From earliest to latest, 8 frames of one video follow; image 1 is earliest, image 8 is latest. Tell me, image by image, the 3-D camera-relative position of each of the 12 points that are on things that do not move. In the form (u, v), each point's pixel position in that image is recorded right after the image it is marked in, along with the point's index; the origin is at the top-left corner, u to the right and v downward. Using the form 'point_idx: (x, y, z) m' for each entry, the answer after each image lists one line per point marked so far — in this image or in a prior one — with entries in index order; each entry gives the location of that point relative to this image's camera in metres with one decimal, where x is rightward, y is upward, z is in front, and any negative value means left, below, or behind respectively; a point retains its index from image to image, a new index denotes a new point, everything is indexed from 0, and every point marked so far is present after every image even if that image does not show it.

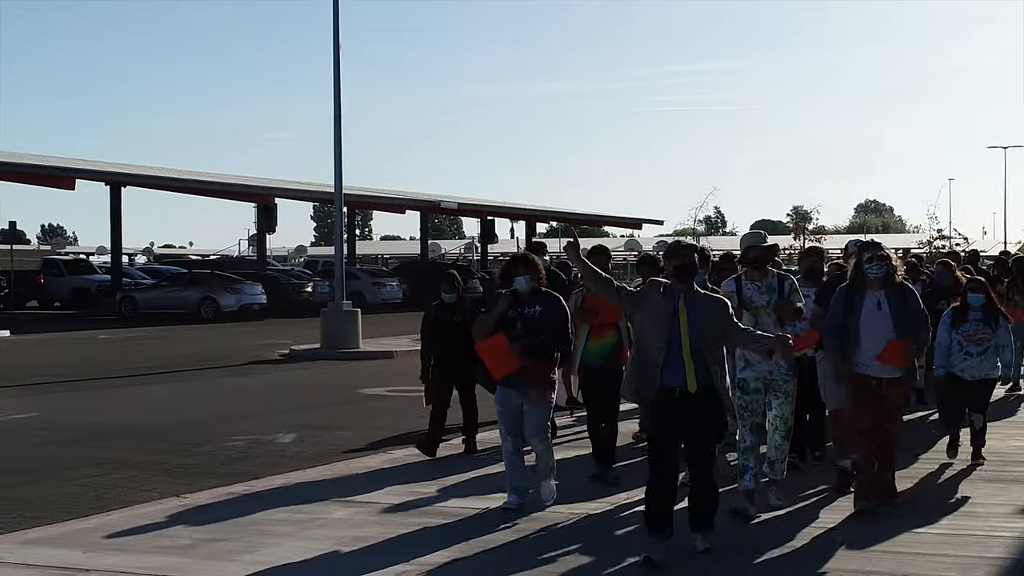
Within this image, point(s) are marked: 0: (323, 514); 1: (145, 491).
0: (-1.3, -1.5, +8.1) m
1: (-2.8, -1.6, +9.2) m
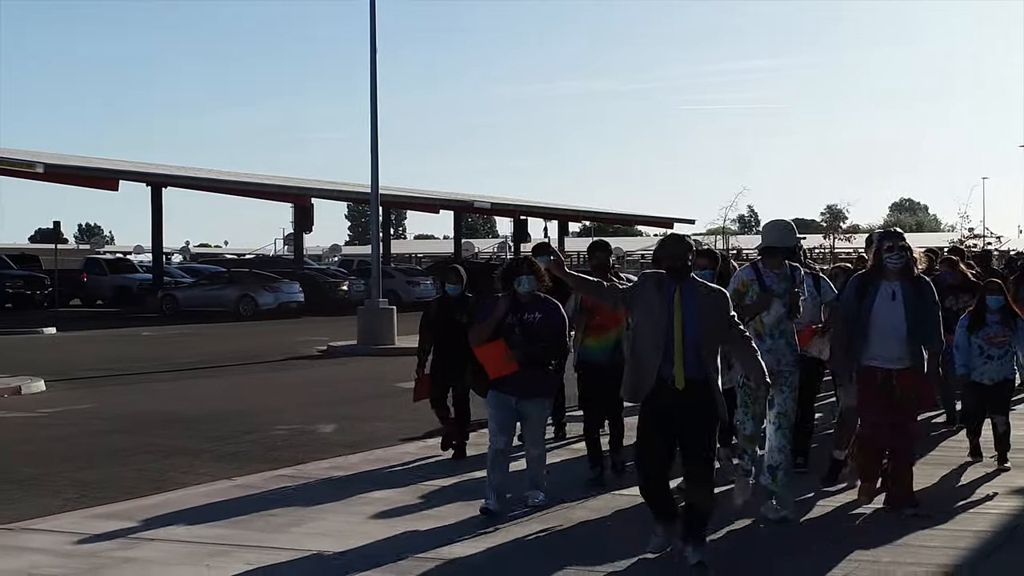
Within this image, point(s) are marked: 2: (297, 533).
0: (-1.1, -1.5, +8.7) m
1: (-2.6, -1.5, +9.8) m
2: (-1.3, -1.5, +7.4) m
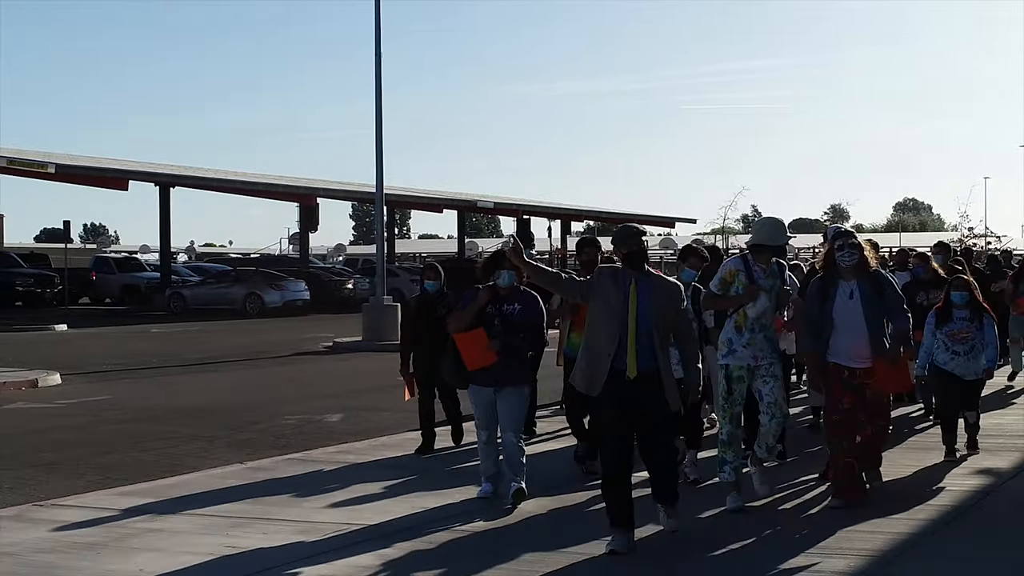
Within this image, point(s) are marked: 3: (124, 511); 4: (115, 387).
0: (-1.1, -1.5, +9.2) m
1: (-2.6, -1.5, +10.4) m
2: (-1.4, -1.5, +7.9) m
3: (-2.5, -1.4, +7.7) m
4: (-5.3, -1.3, +15.9) m
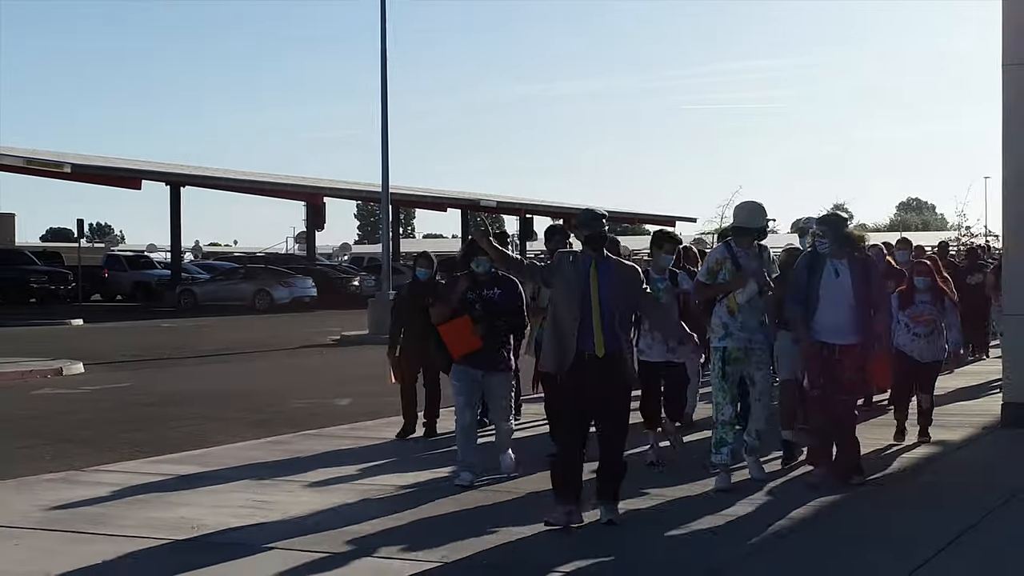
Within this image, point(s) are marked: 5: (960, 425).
0: (-1.1, -1.4, +10.1) m
1: (-2.6, -1.4, +11.2) m
2: (-1.4, -1.4, +8.8) m
3: (-2.5, -1.3, +8.6) m
4: (-5.3, -1.2, +16.8) m
5: (+3.9, -1.2, +10.4) m
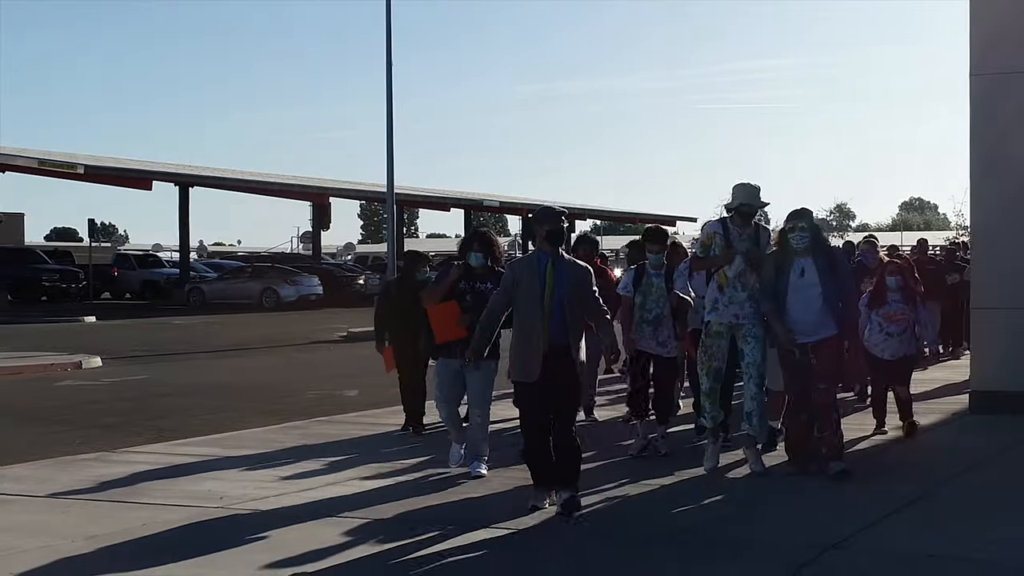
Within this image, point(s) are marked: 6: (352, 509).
0: (-1.1, -1.3, +10.8) m
1: (-2.6, -1.4, +11.9) m
2: (-1.4, -1.3, +9.5) m
3: (-2.5, -1.3, +9.3) m
4: (-5.3, -1.2, +17.5) m
5: (+3.9, -1.2, +11.1) m
6: (-1.0, -1.3, +7.2) m
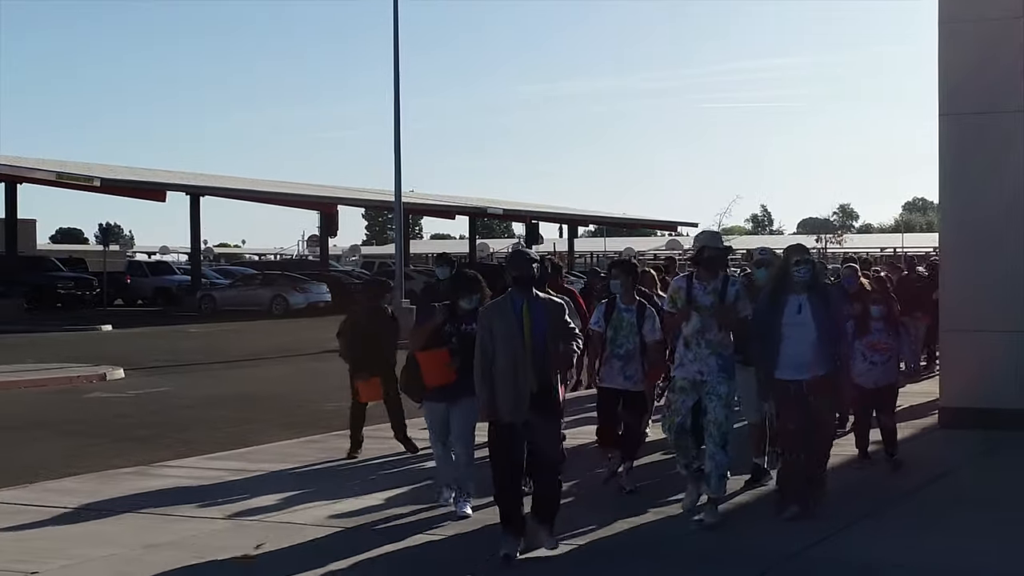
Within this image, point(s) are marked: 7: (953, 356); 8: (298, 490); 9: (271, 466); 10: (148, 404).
0: (-1.1, -1.6, +11.6) m
1: (-2.6, -1.6, +12.8) m
2: (-1.4, -1.6, +10.3) m
3: (-2.5, -1.5, +10.2) m
4: (-5.2, -1.4, +18.4) m
5: (+3.9, -1.4, +12.0) m
6: (-0.9, -1.6, +8.1) m
7: (+4.2, -0.6, +11.5) m
8: (-1.7, -1.6, +9.2) m
9: (-2.1, -1.6, +10.3) m
10: (-4.7, -1.5, +15.4) m
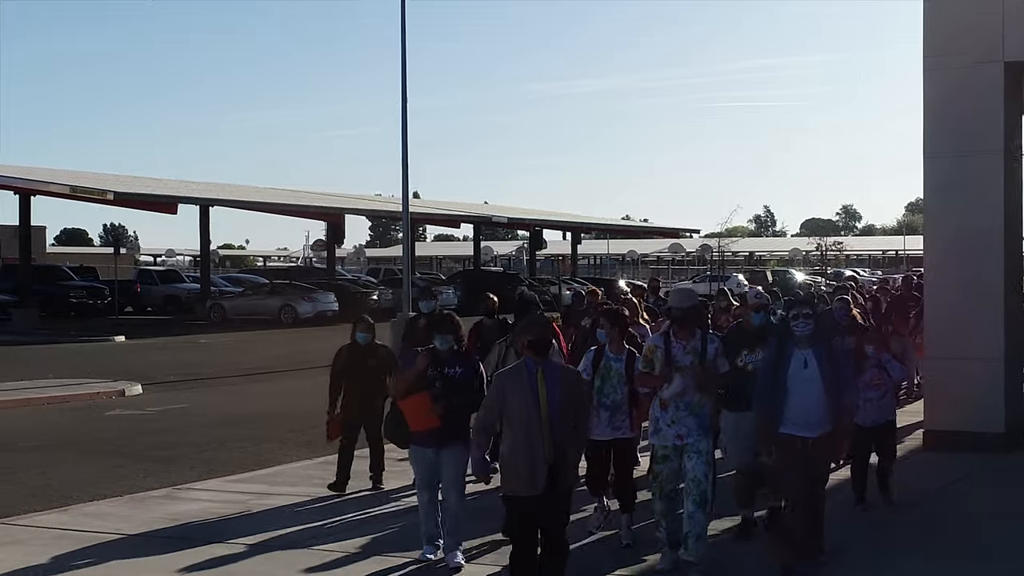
0: (-1.0, -1.9, +12.3) m
1: (-2.5, -1.9, +13.4) m
2: (-1.3, -1.9, +11.0) m
3: (-2.5, -1.8, +10.8) m
4: (-5.1, -1.7, +19.0) m
5: (+4.0, -1.7, +12.6) m
6: (-0.9, -1.9, +8.7) m
7: (+4.3, -0.9, +12.1) m
8: (-1.6, -1.9, +9.8) m
9: (-2.0, -1.9, +11.0) m
10: (-4.6, -1.8, +16.1) m
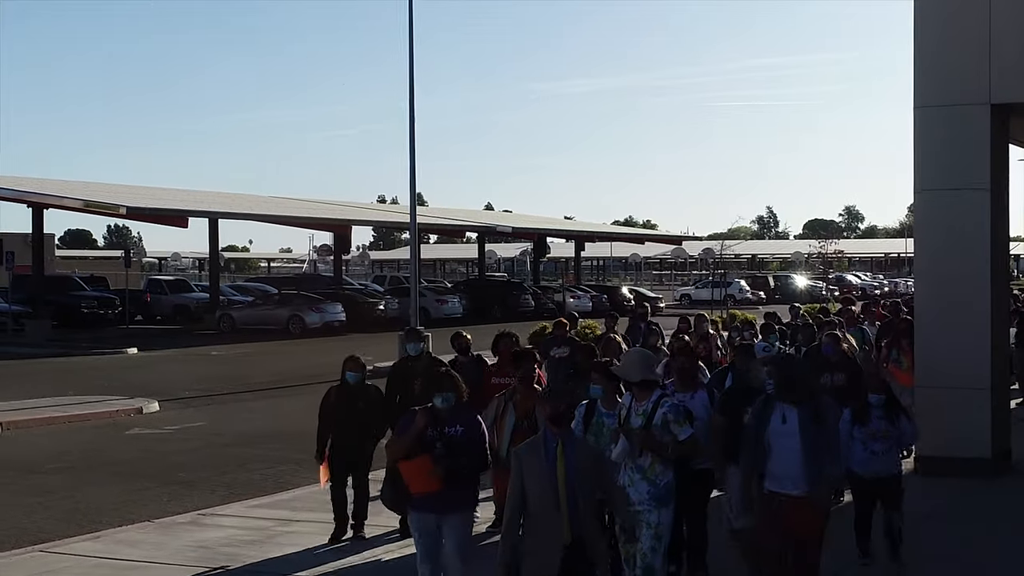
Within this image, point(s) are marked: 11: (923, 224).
0: (-1.0, -2.2, +12.8) m
1: (-2.4, -2.2, +14.0) m
2: (-1.2, -2.2, +11.5) m
3: (-2.4, -2.2, +11.3) m
4: (-5.0, -2.1, +19.6) m
5: (+4.1, -2.0, +13.1) m
6: (-0.8, -2.2, +9.3) m
7: (+4.4, -1.3, +12.6) m
8: (-1.5, -2.2, +10.4) m
9: (-1.9, -2.2, +11.5) m
10: (-4.5, -2.2, +16.6) m
11: (+4.4, +0.7, +12.7) m
